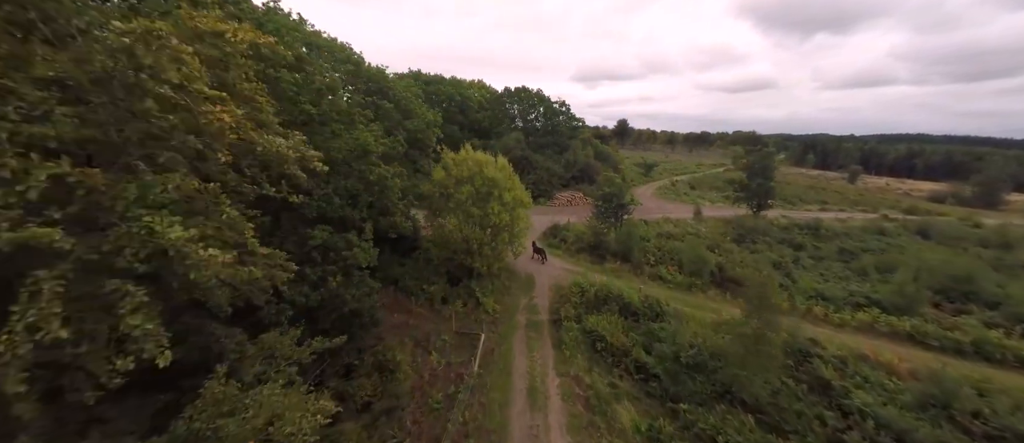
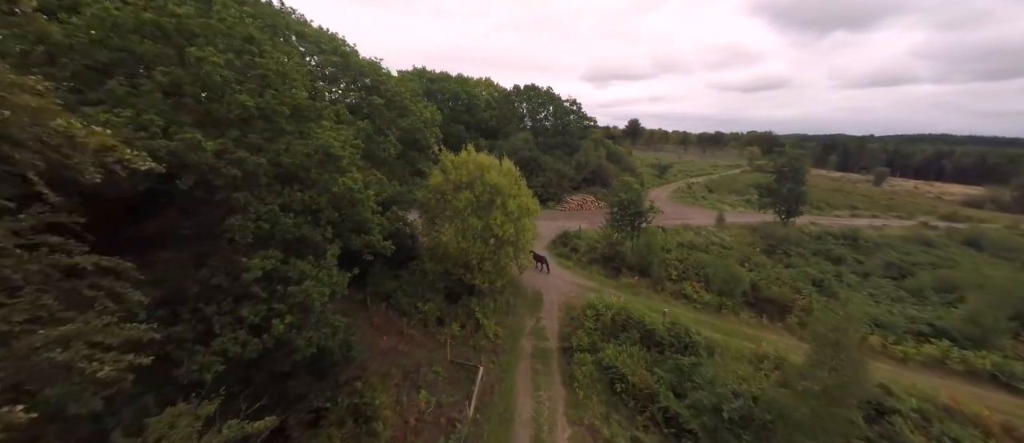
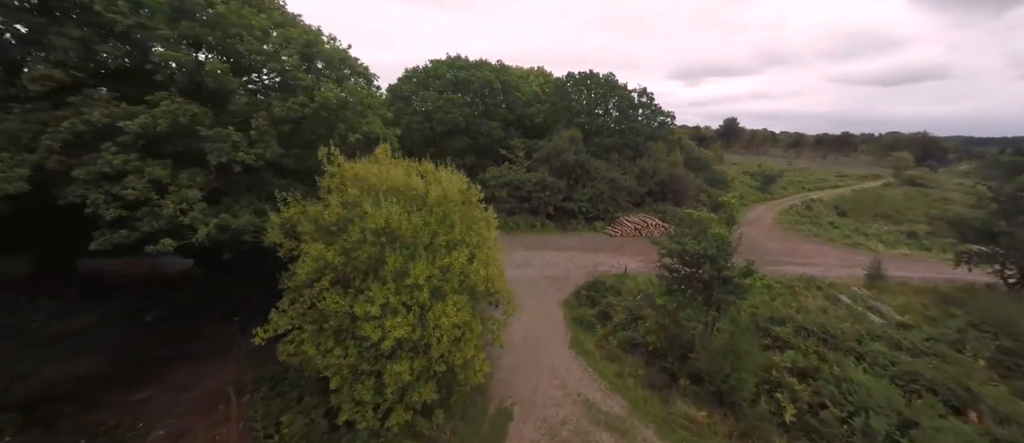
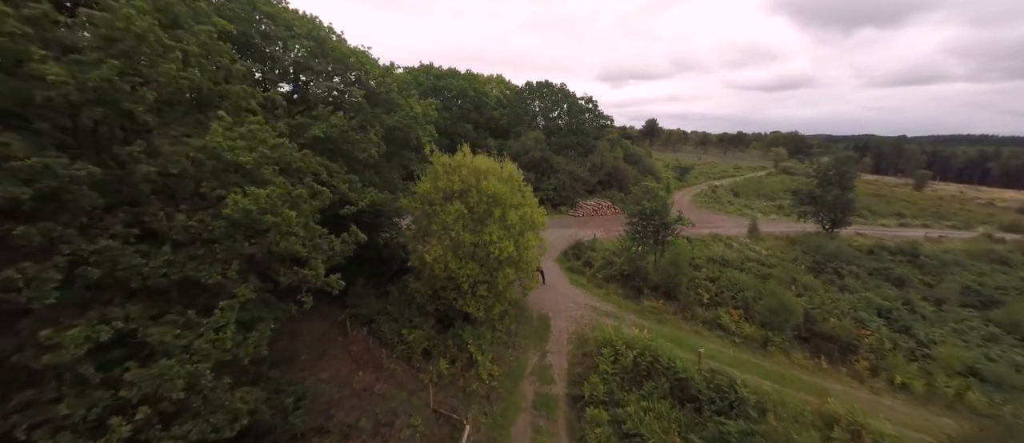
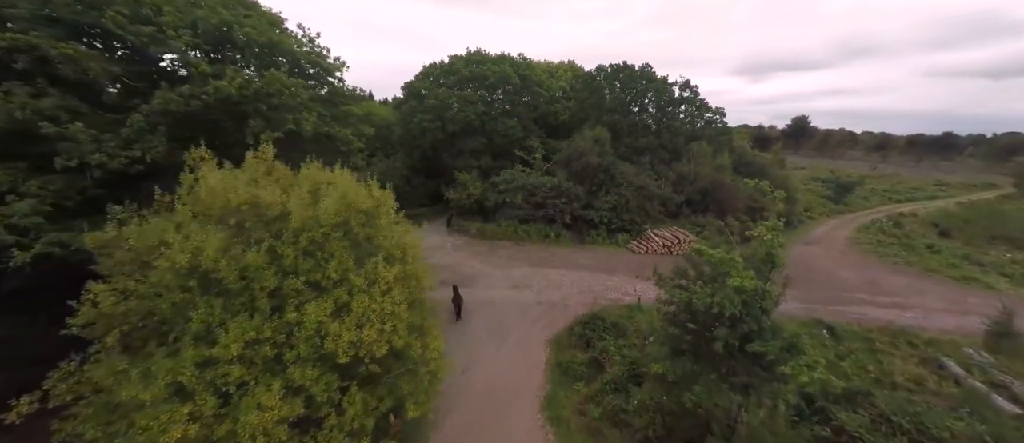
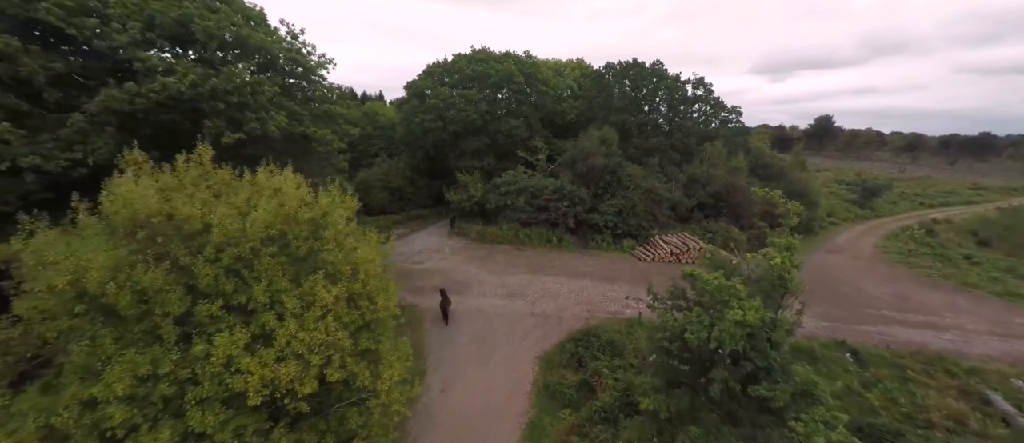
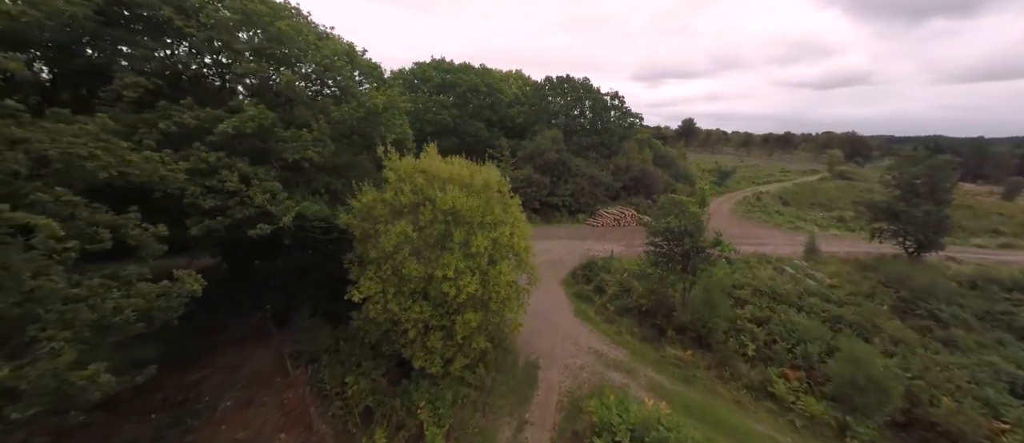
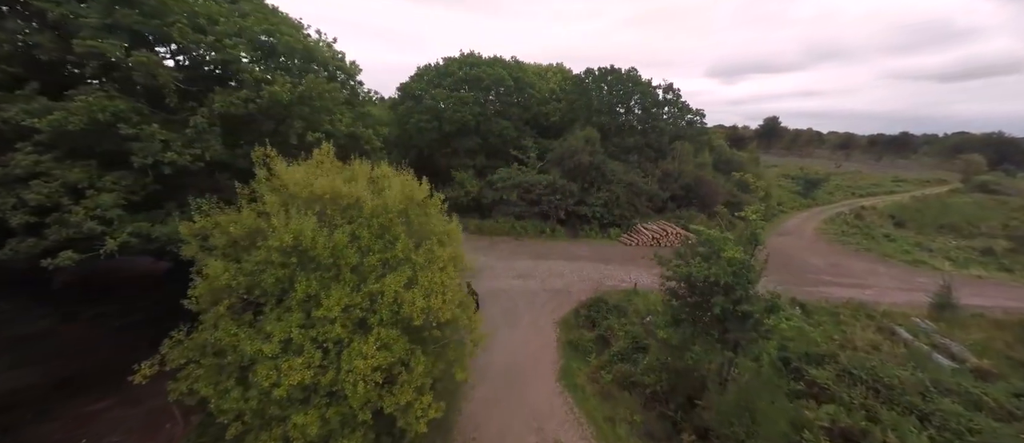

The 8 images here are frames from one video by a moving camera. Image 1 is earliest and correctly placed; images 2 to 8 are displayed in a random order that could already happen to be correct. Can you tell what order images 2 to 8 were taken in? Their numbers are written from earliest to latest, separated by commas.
2, 4, 7, 3, 8, 5, 6
